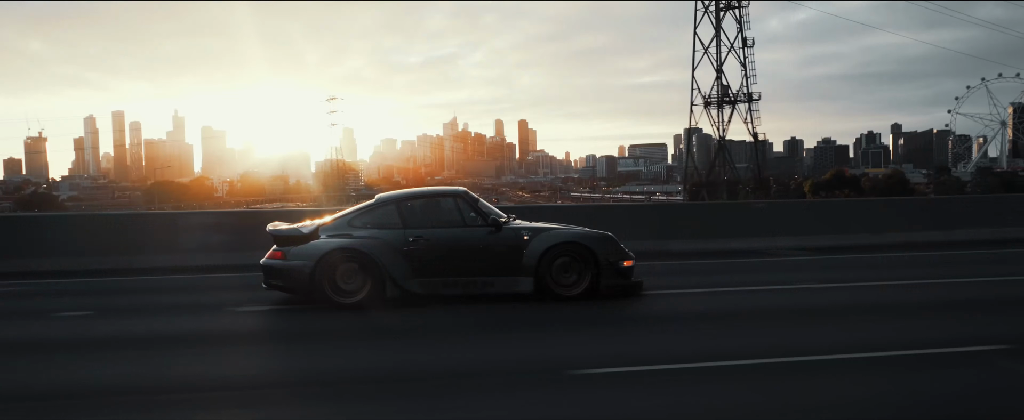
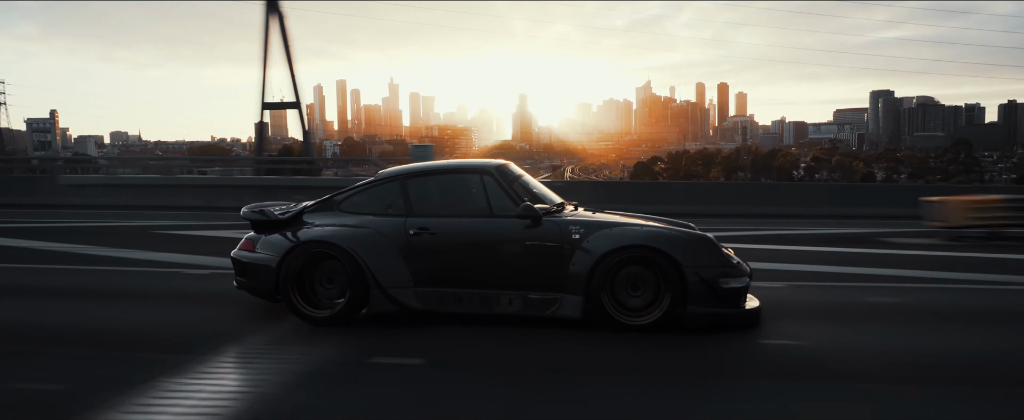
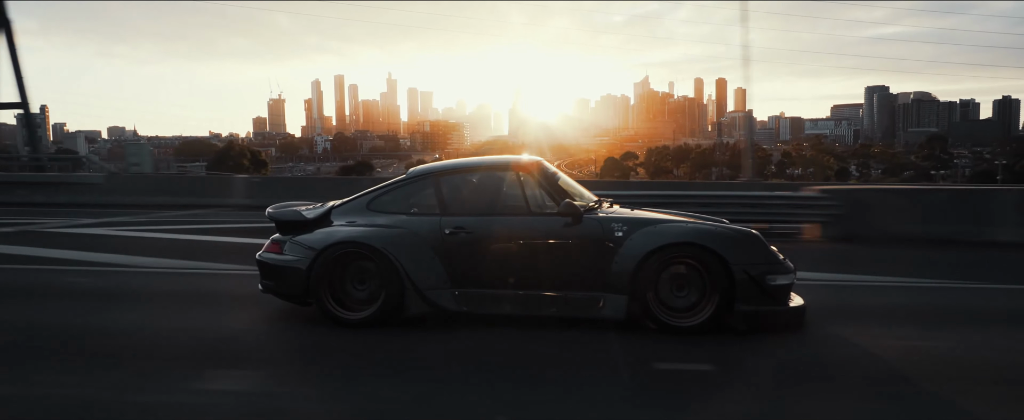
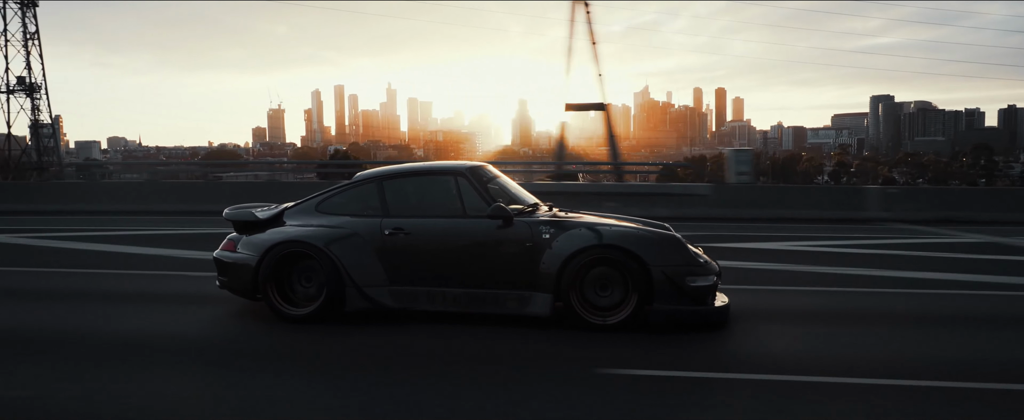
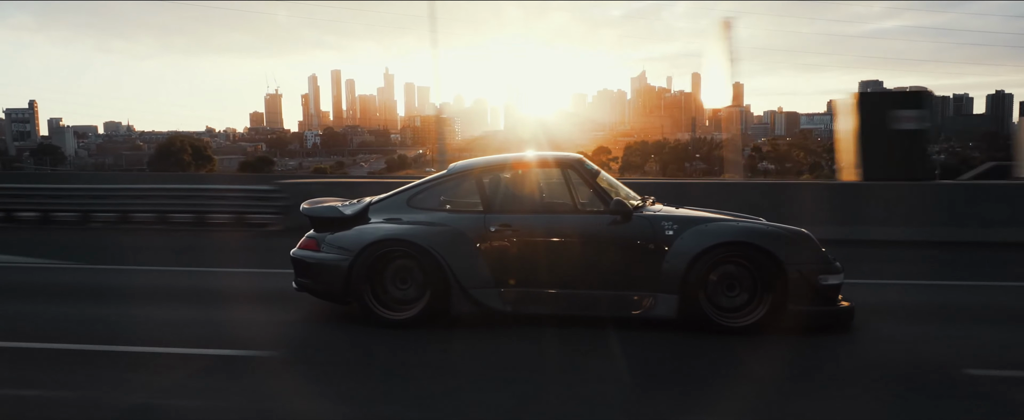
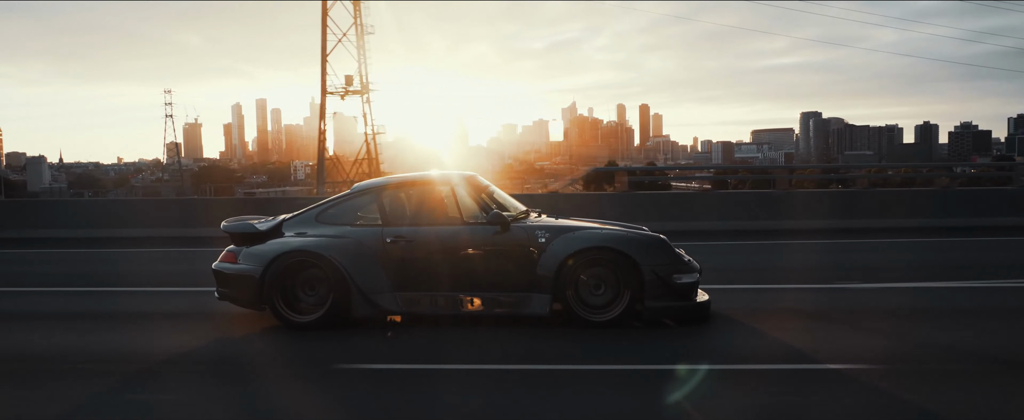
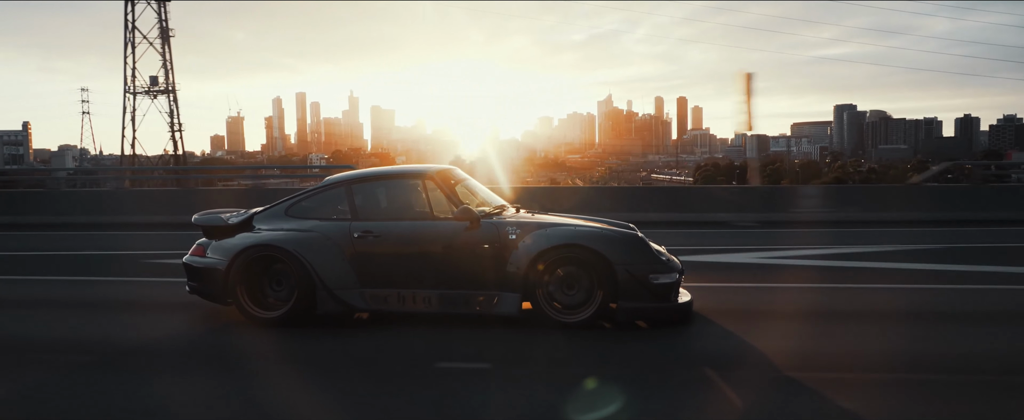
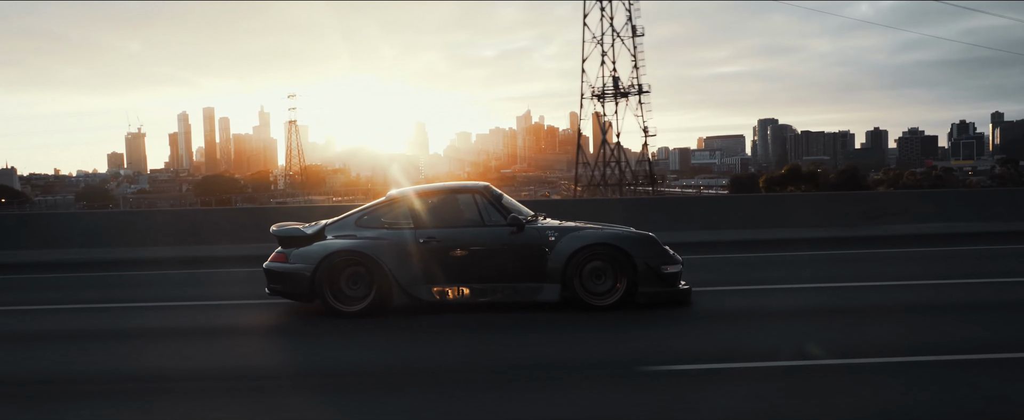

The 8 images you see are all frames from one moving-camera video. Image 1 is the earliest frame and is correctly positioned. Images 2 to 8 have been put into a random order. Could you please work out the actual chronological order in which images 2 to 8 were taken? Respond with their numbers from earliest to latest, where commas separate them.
8, 6, 7, 4, 2, 3, 5
